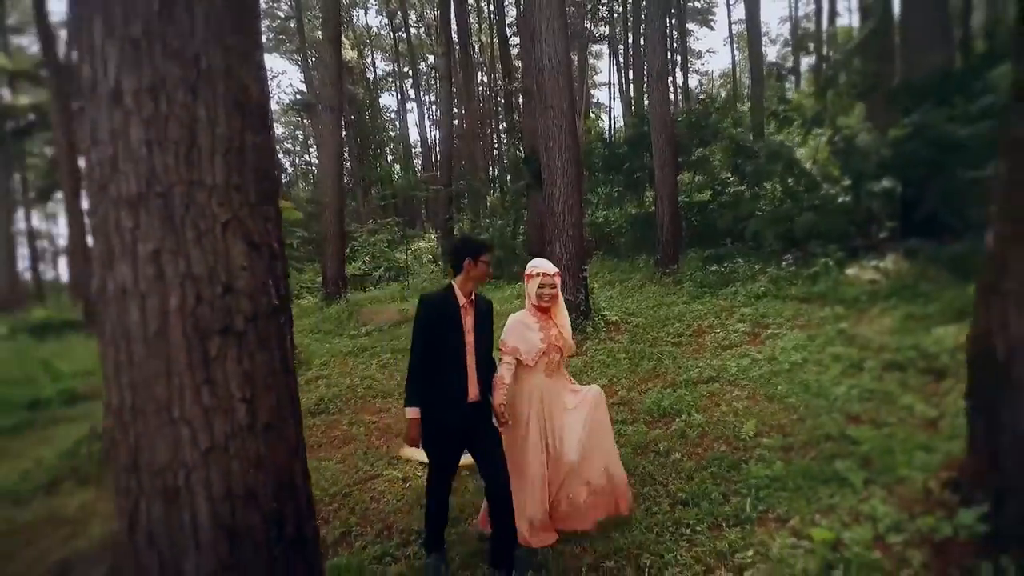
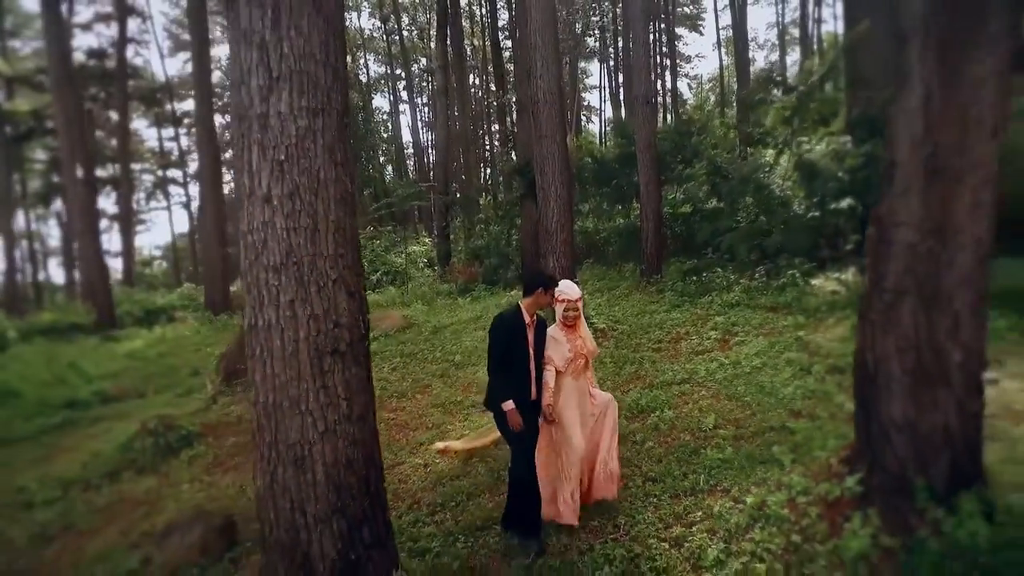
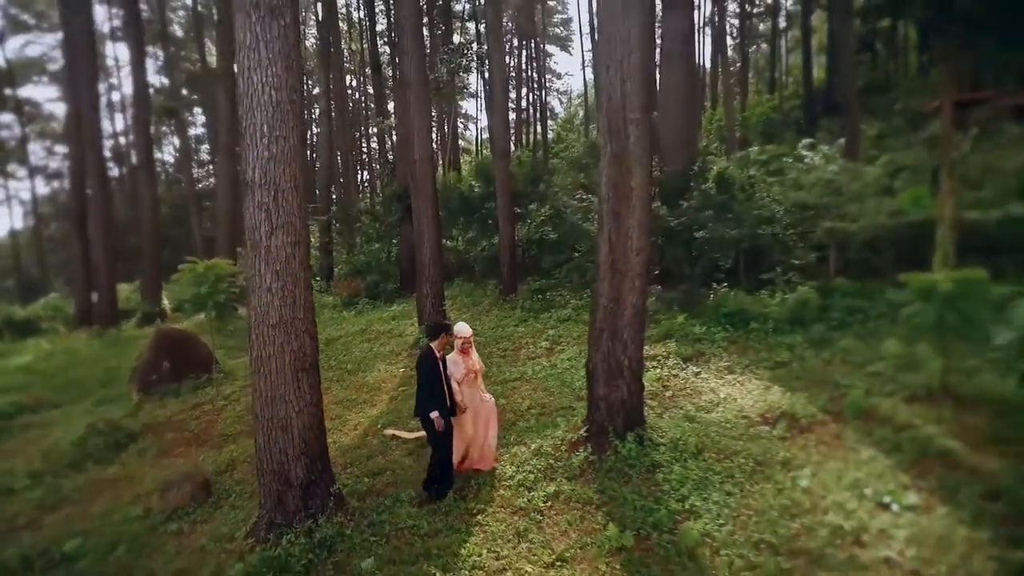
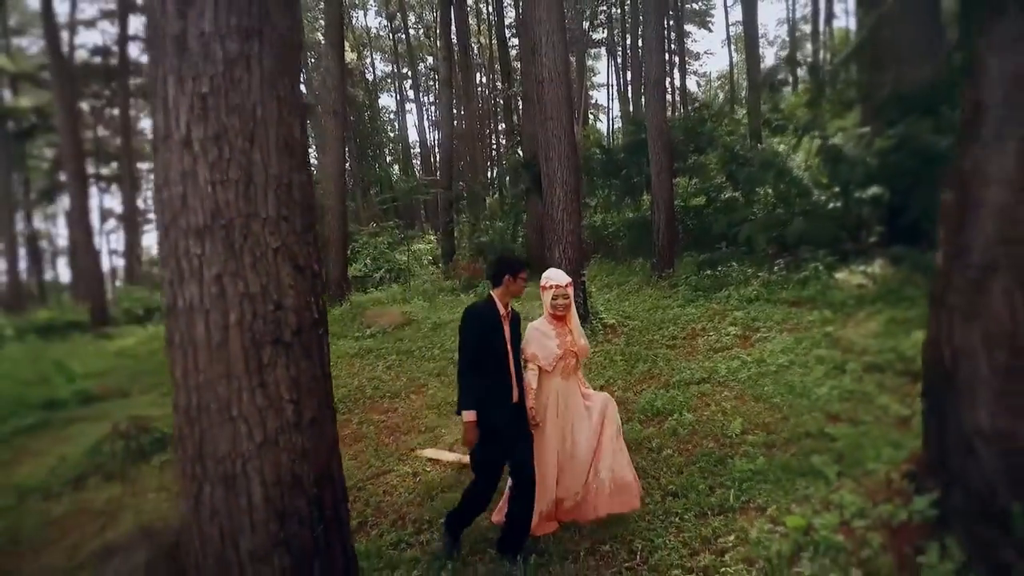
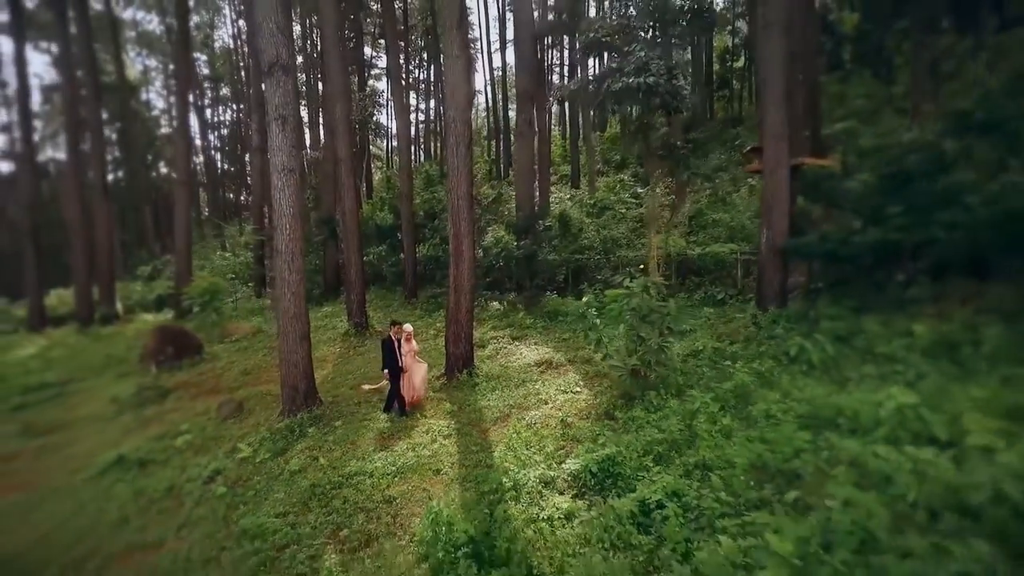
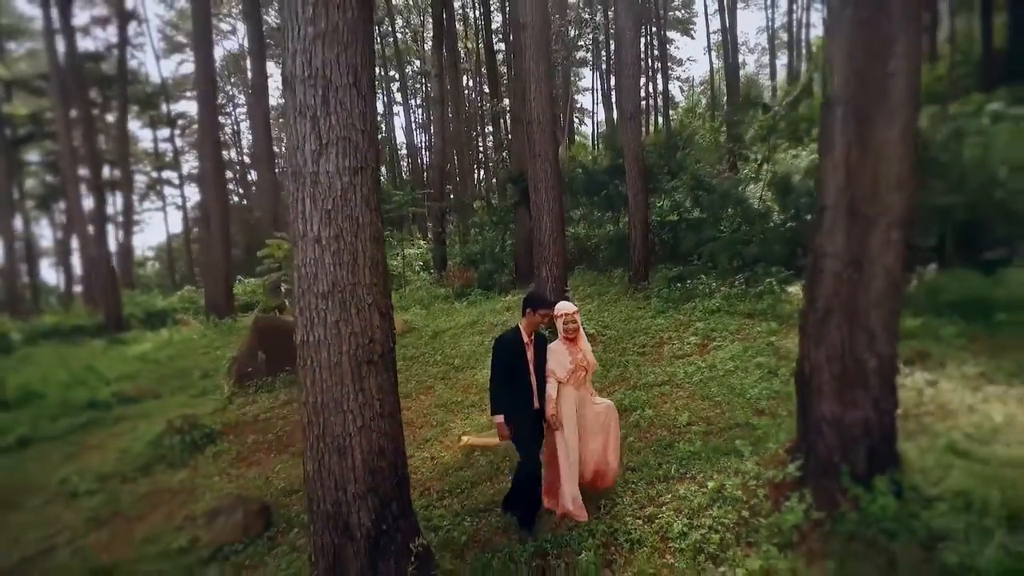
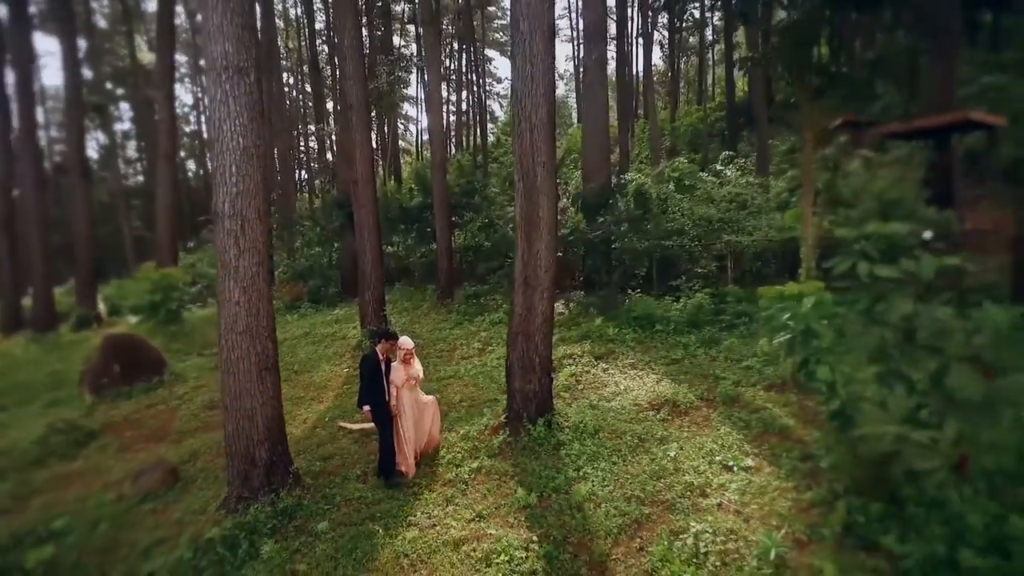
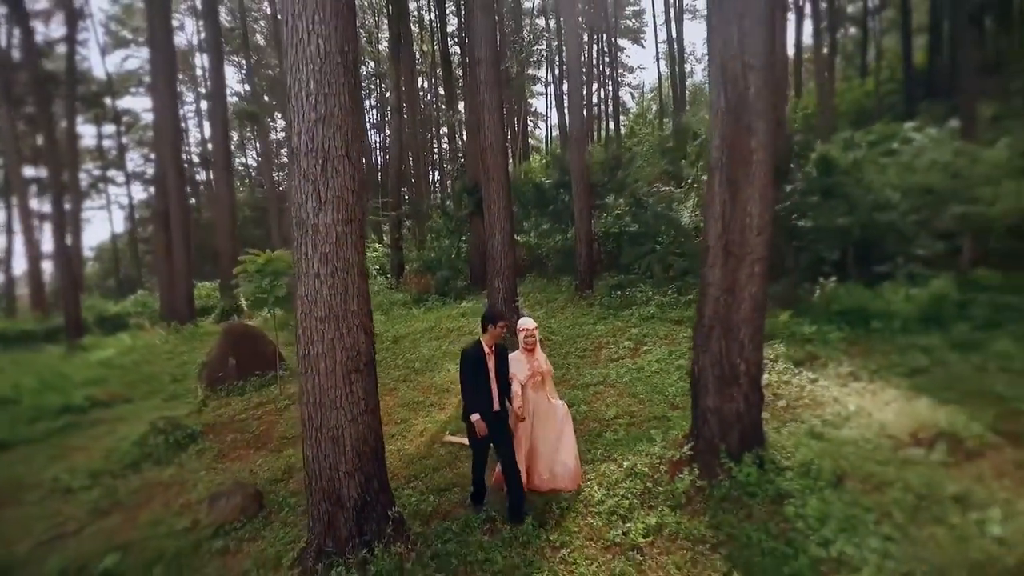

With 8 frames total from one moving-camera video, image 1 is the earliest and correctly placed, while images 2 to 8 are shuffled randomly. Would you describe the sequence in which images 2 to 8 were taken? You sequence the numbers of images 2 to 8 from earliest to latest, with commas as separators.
4, 2, 6, 8, 3, 7, 5
